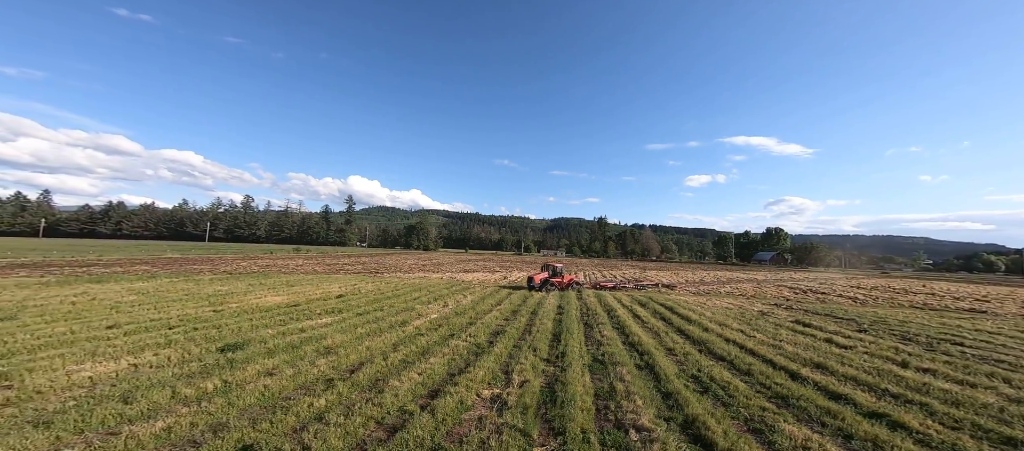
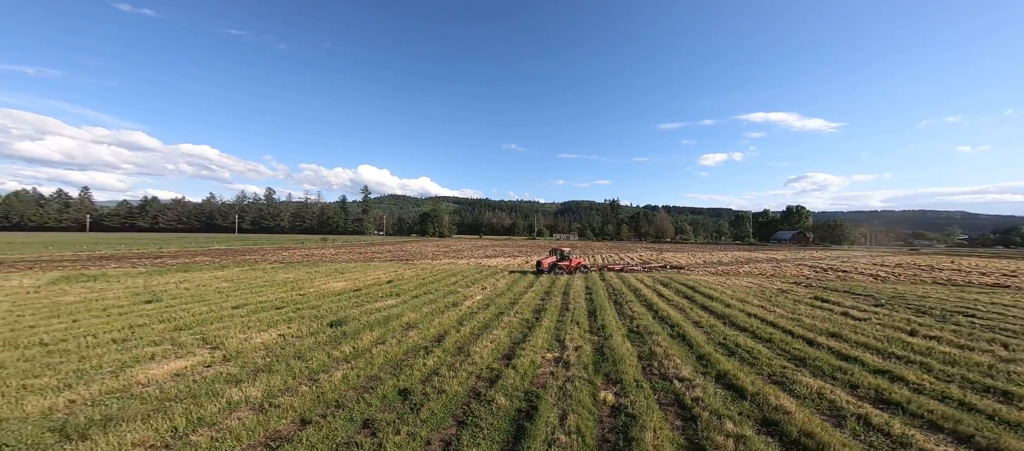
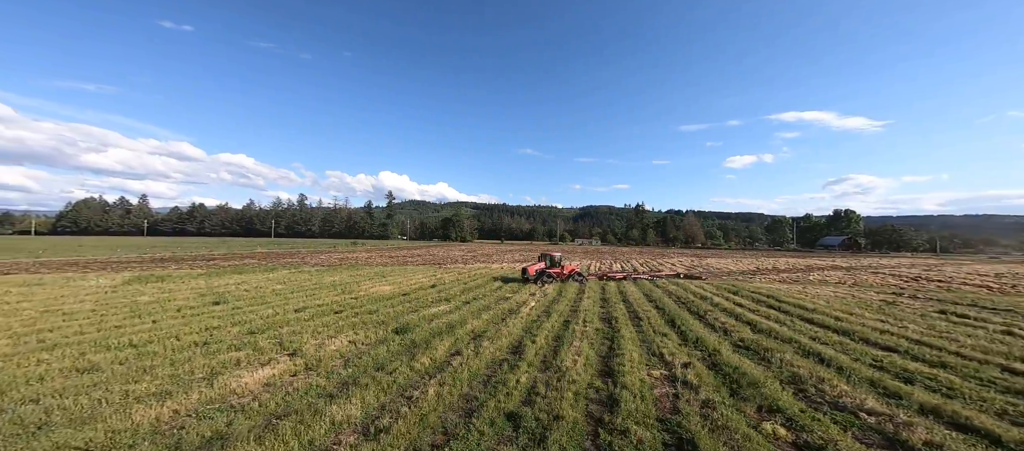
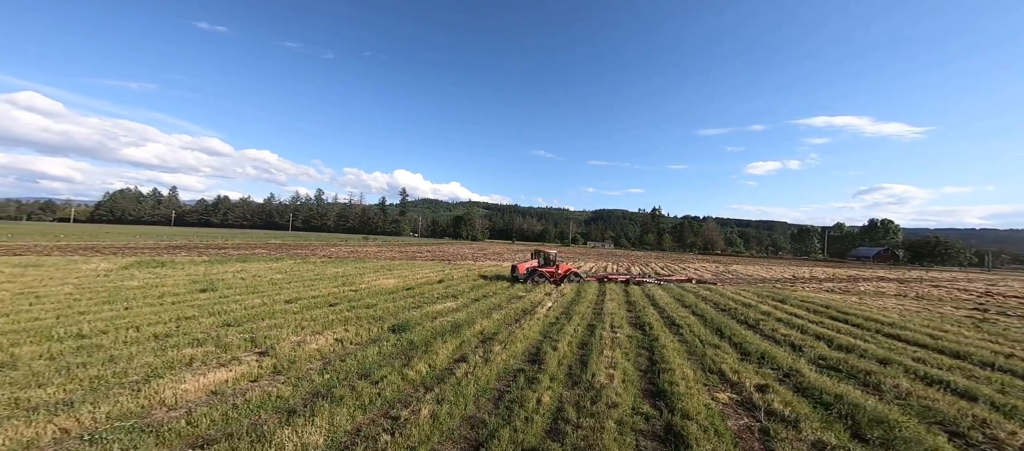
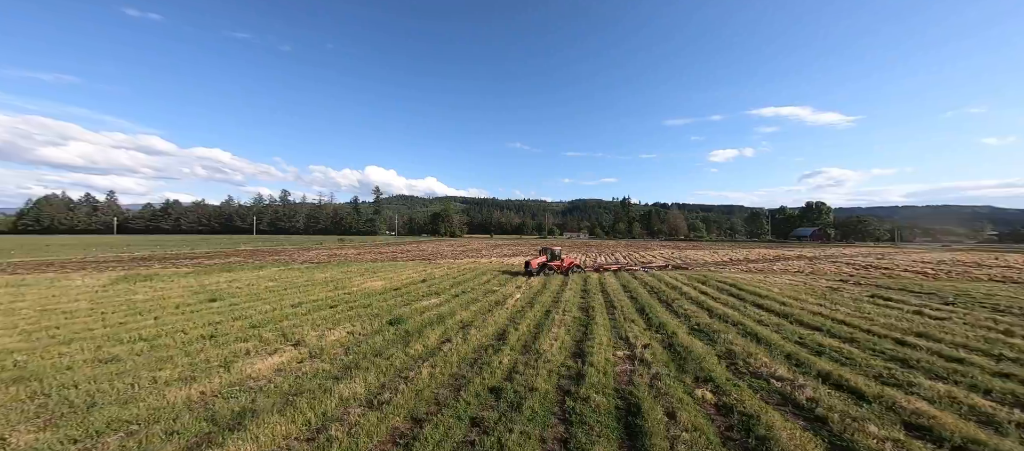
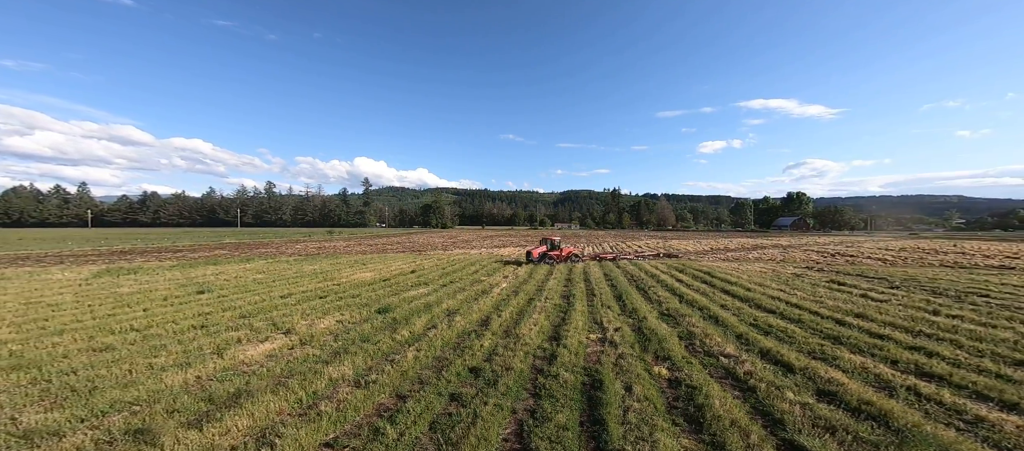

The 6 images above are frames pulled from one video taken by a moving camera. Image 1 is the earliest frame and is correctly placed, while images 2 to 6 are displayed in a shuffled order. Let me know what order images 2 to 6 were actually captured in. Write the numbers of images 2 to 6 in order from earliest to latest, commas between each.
2, 6, 5, 3, 4
